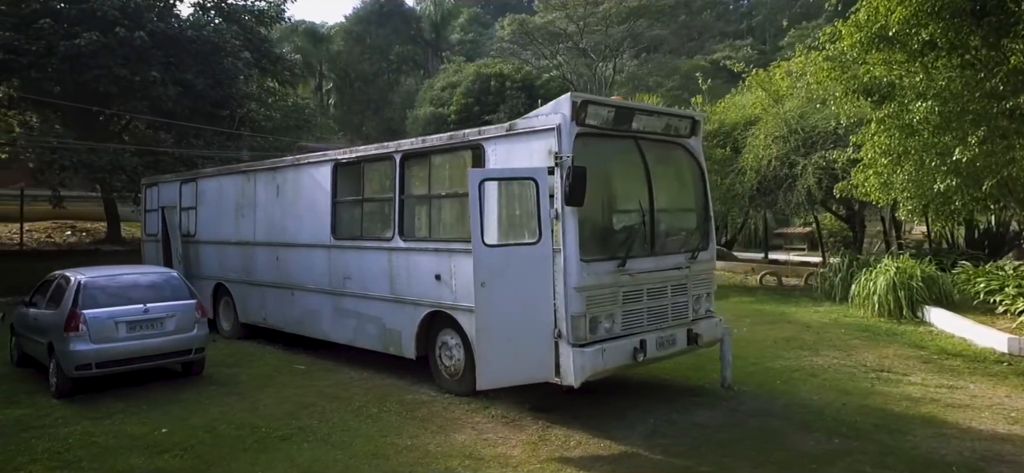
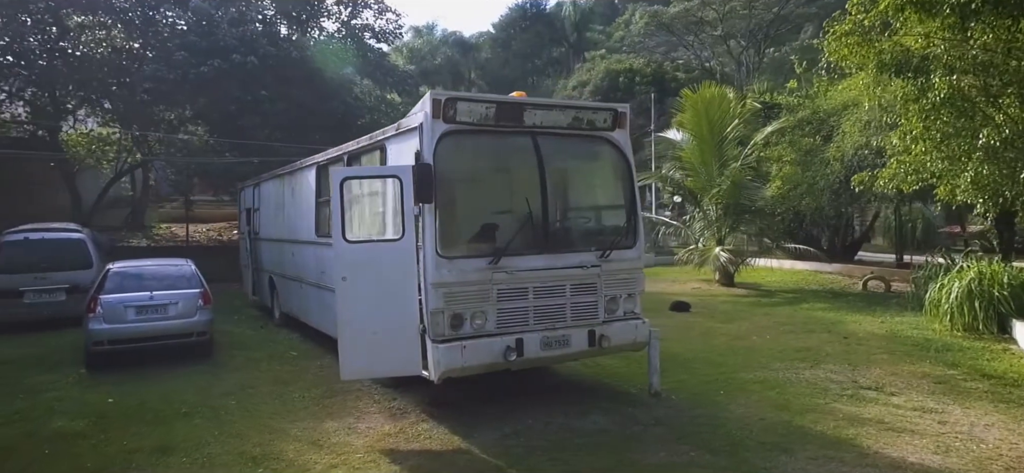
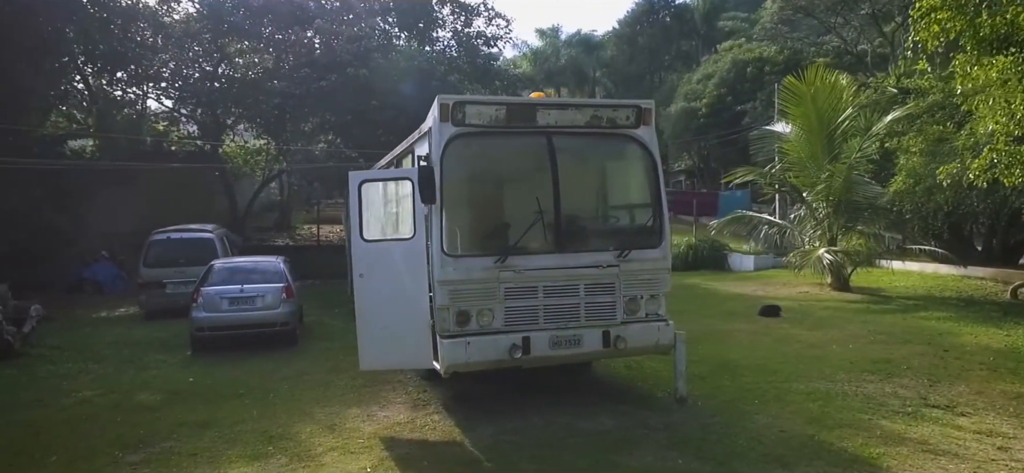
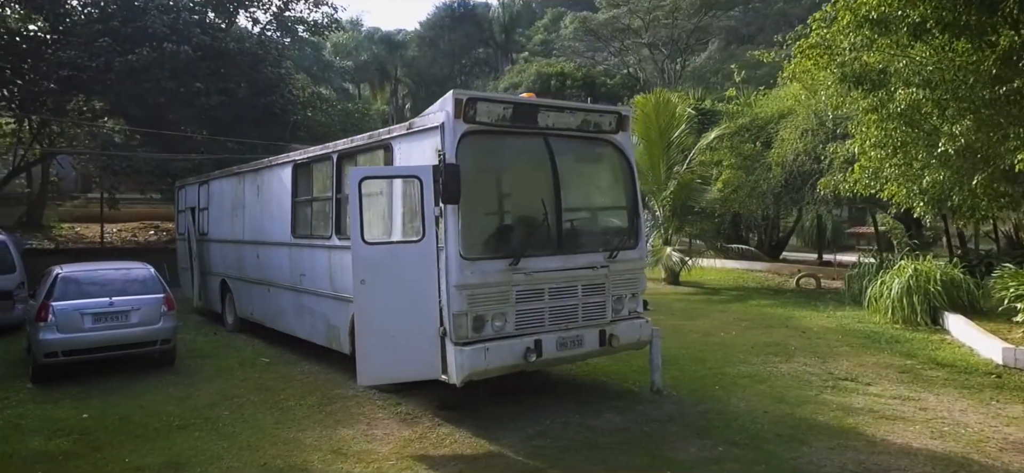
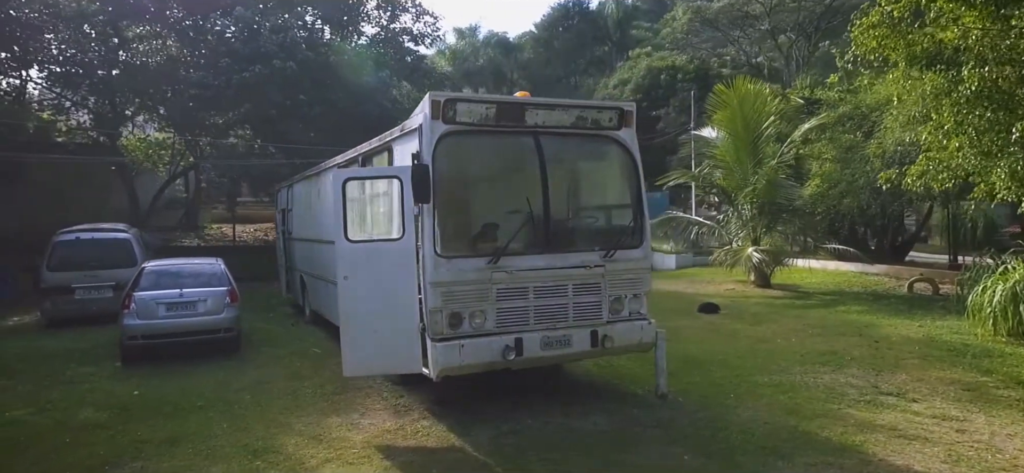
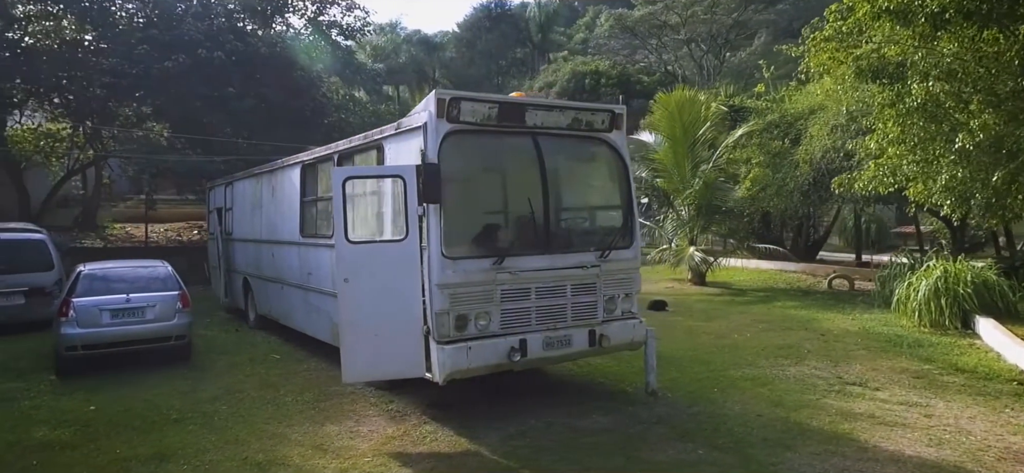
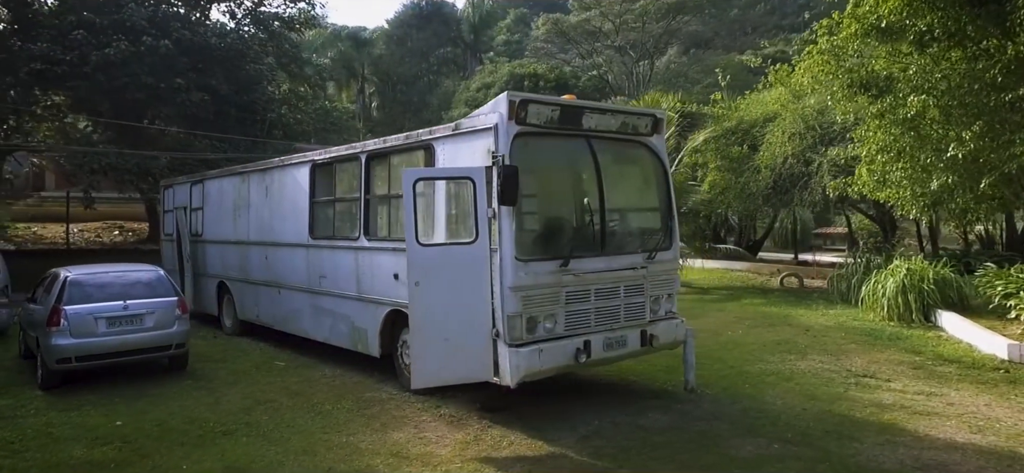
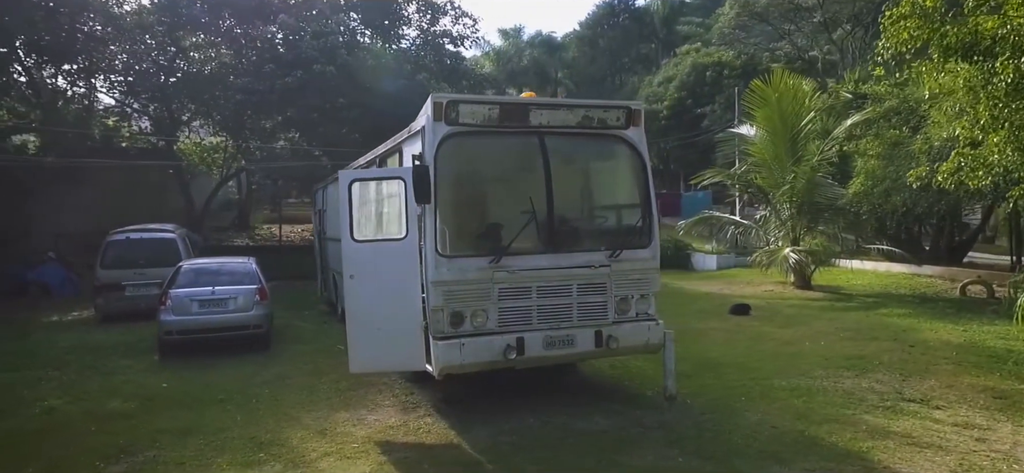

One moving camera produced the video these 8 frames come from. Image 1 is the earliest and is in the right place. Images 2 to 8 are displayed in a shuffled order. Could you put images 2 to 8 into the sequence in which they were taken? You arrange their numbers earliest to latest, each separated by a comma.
7, 4, 6, 2, 5, 8, 3
